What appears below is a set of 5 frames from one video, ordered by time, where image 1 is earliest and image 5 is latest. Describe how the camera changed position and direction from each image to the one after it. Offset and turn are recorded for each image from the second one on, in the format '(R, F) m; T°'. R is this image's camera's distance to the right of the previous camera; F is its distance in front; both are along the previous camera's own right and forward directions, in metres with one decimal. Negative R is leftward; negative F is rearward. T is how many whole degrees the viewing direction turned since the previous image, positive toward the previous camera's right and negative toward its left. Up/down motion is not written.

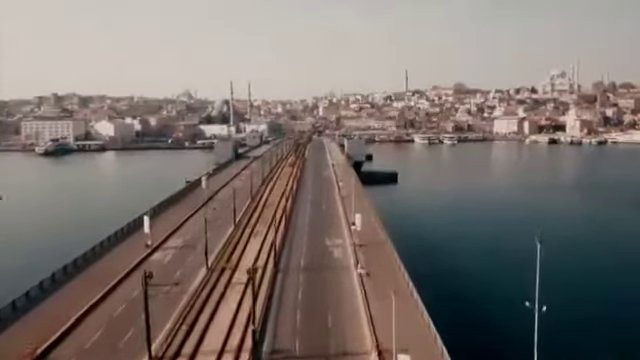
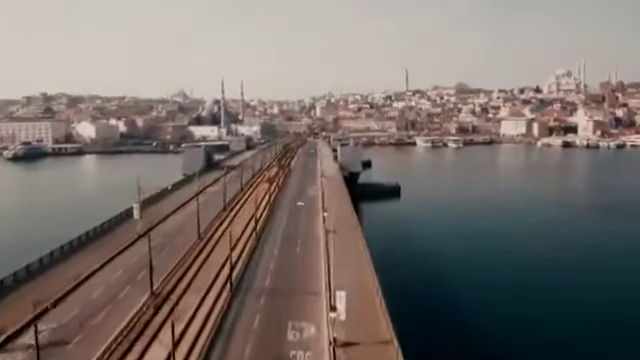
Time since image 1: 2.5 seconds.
(+0.4, +4.5) m; 0°
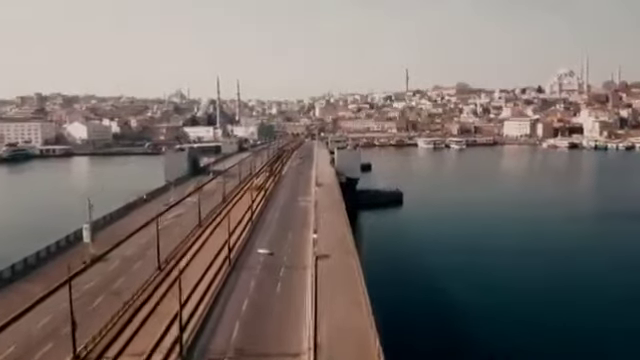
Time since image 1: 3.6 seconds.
(+0.2, +2.0) m; 0°
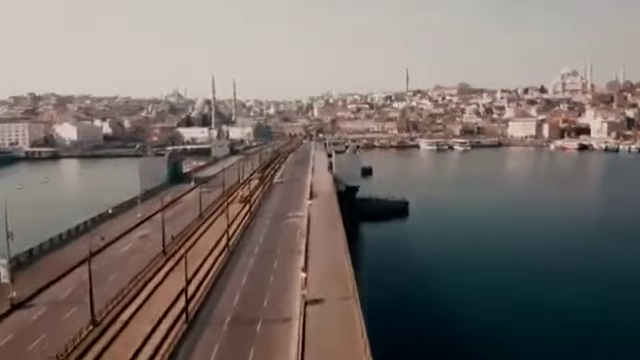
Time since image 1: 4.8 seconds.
(+0.1, +2.4) m; 0°
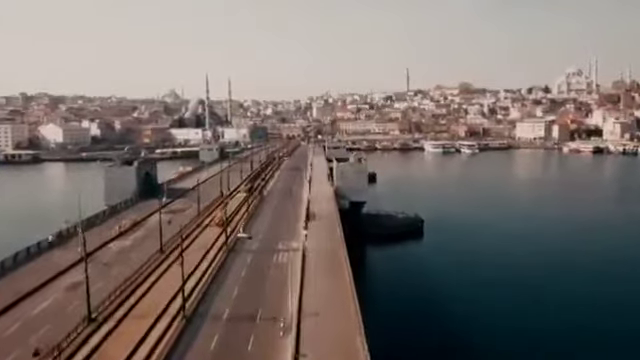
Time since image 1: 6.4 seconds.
(0.0, +3.1) m; 0°
